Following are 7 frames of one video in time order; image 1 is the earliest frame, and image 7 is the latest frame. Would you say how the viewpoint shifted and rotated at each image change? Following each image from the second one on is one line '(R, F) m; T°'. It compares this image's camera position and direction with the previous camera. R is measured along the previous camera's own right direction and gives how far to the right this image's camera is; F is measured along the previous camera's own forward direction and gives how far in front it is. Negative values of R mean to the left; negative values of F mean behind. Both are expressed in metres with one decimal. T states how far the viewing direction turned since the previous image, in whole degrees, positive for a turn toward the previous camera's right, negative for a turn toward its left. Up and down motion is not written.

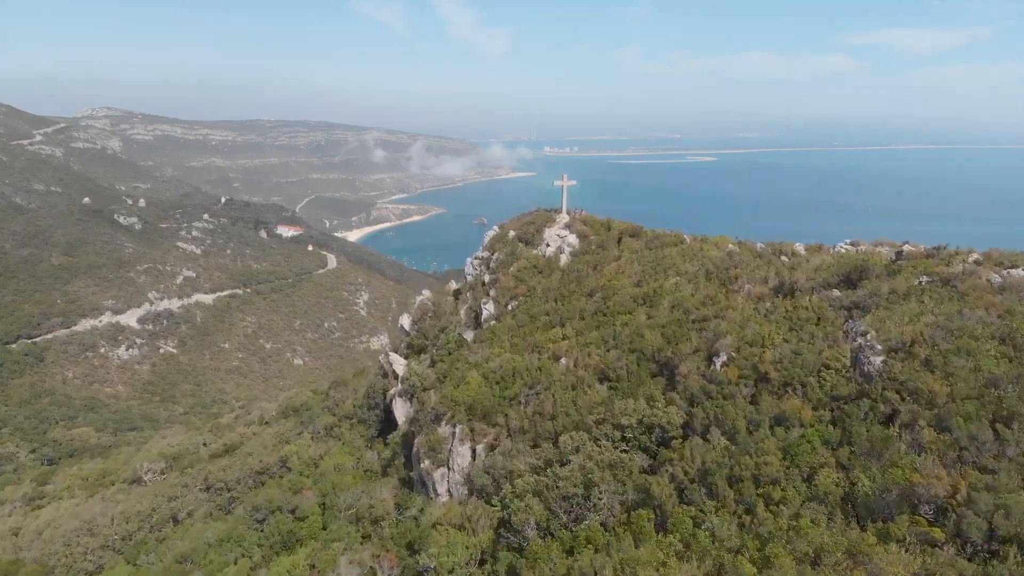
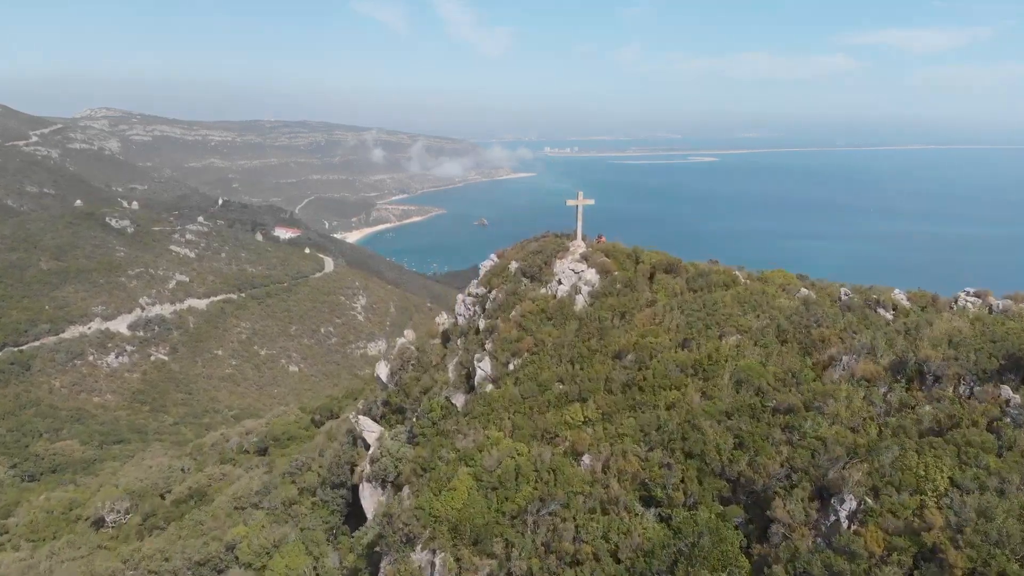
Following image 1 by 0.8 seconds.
(0.0, +1.2) m; 0°
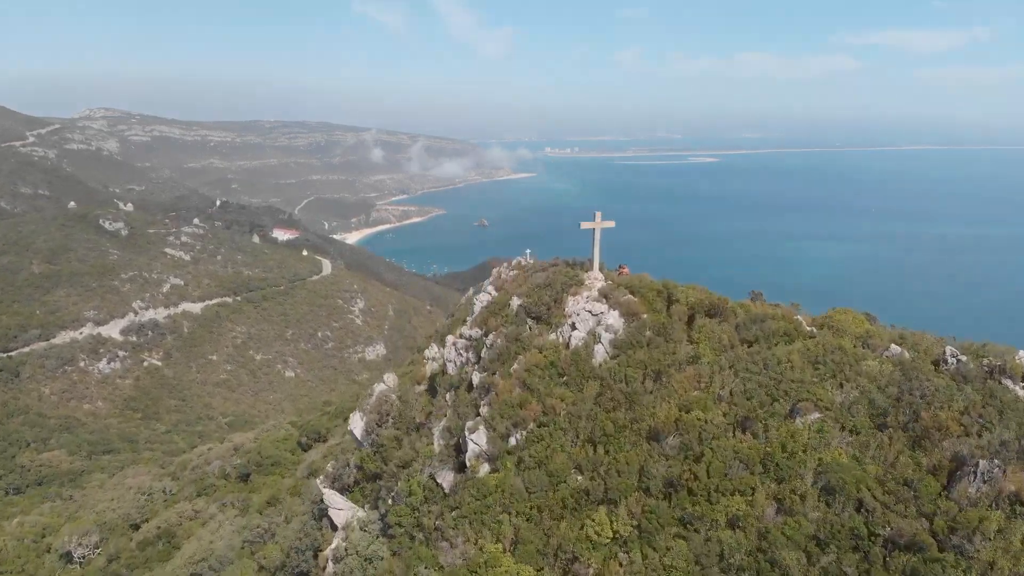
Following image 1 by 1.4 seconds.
(0.0, +0.9) m; 0°
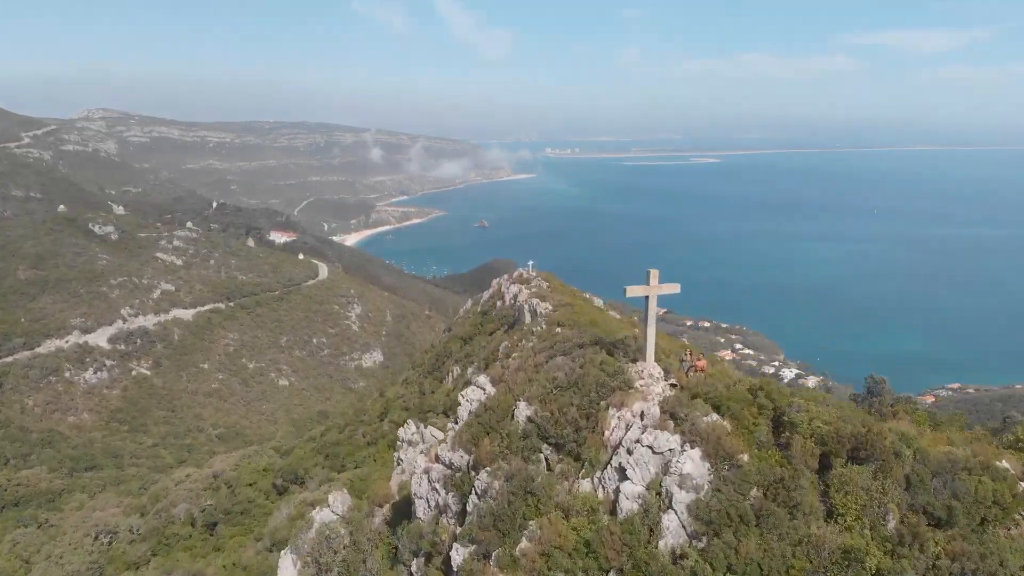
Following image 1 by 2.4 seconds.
(0.0, +1.4) m; 0°
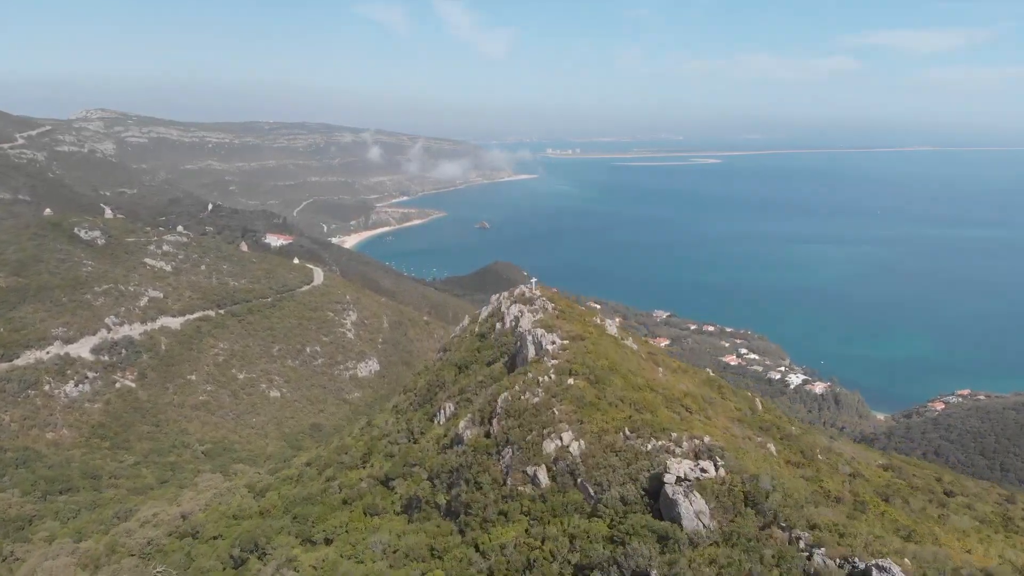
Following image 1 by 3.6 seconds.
(0.0, +1.8) m; 0°
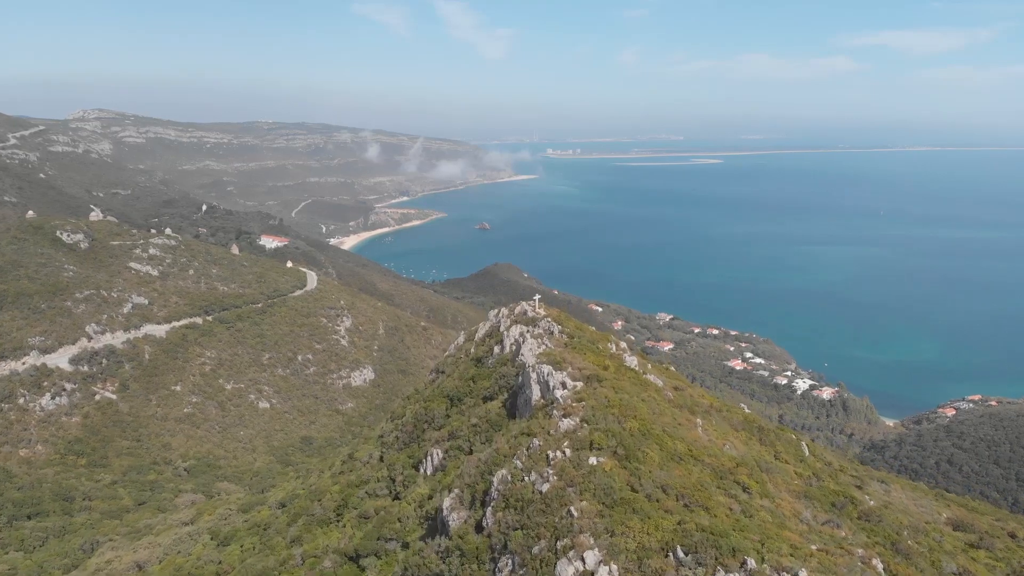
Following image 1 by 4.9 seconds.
(0.0, +2.0) m; 0°
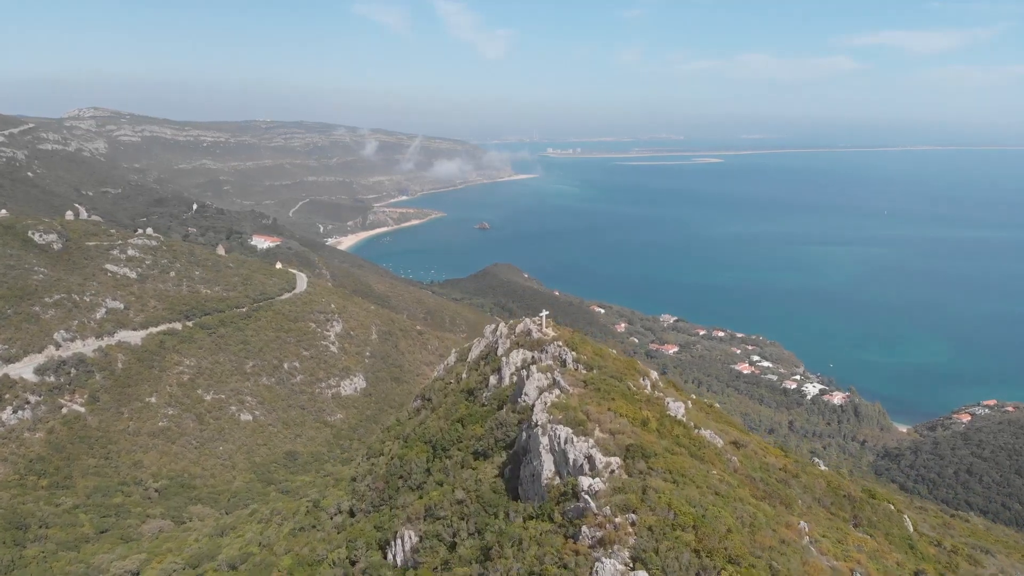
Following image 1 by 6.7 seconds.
(0.0, +2.8) m; 0°
